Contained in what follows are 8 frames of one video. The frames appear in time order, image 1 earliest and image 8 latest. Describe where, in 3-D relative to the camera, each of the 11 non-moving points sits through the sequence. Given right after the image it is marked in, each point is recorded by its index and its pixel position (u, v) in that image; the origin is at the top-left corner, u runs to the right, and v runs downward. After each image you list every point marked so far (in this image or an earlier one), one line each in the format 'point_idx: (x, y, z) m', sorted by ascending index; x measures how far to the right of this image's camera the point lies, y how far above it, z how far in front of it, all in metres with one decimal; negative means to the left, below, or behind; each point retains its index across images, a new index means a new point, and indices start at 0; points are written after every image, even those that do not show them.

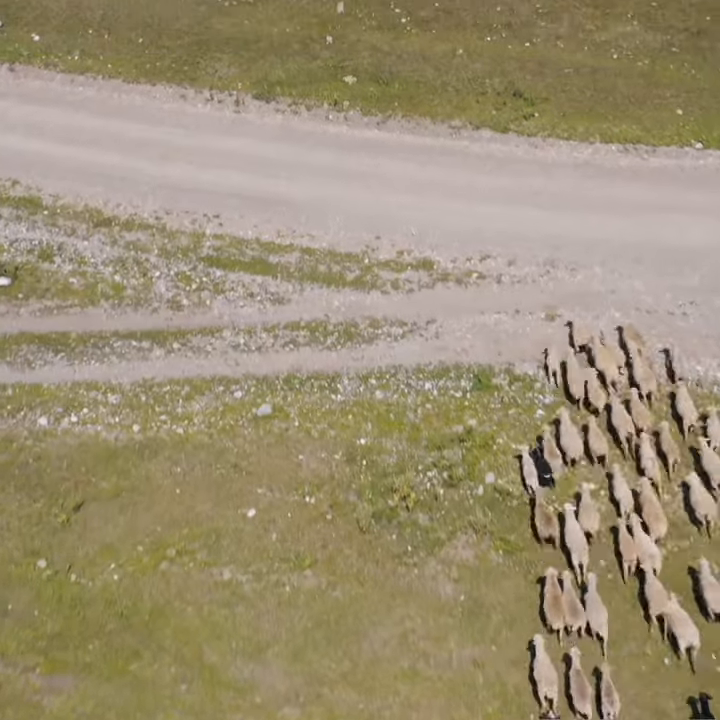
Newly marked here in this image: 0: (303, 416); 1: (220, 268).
0: (-1.0, -0.9, +17.2) m
1: (-2.7, +1.8, +19.7) m
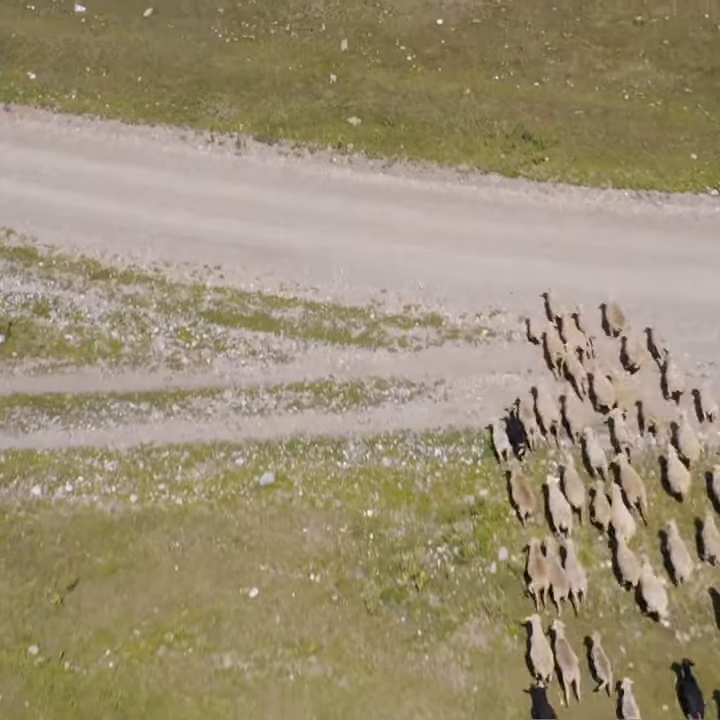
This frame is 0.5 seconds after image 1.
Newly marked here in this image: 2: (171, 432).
0: (-0.9, -2.0, +16.5) m
1: (-2.6, +0.7, +19.0) m
2: (-3.2, -1.2, +17.3) m
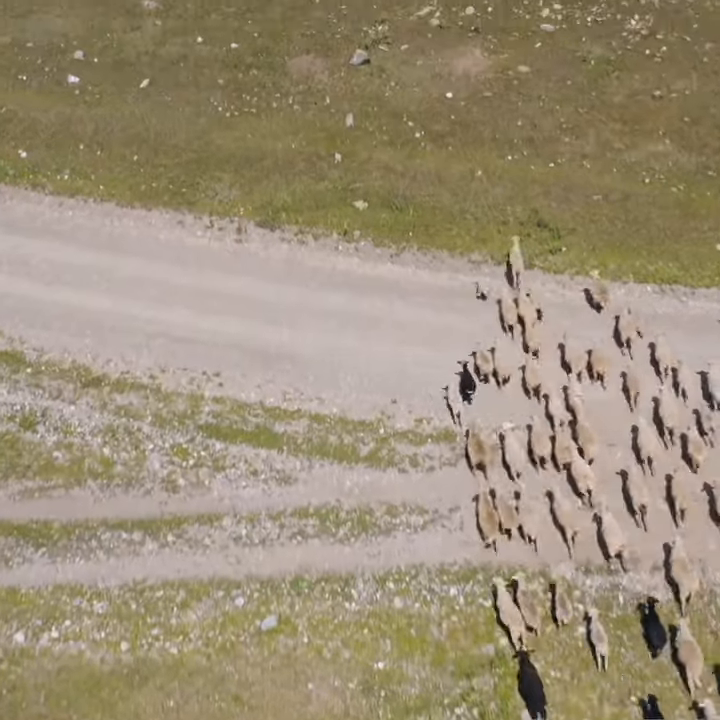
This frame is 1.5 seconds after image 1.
0: (-0.7, -4.0, +15.2) m
1: (-2.4, -1.4, +17.8) m
2: (-3.0, -3.2, +16.1) m
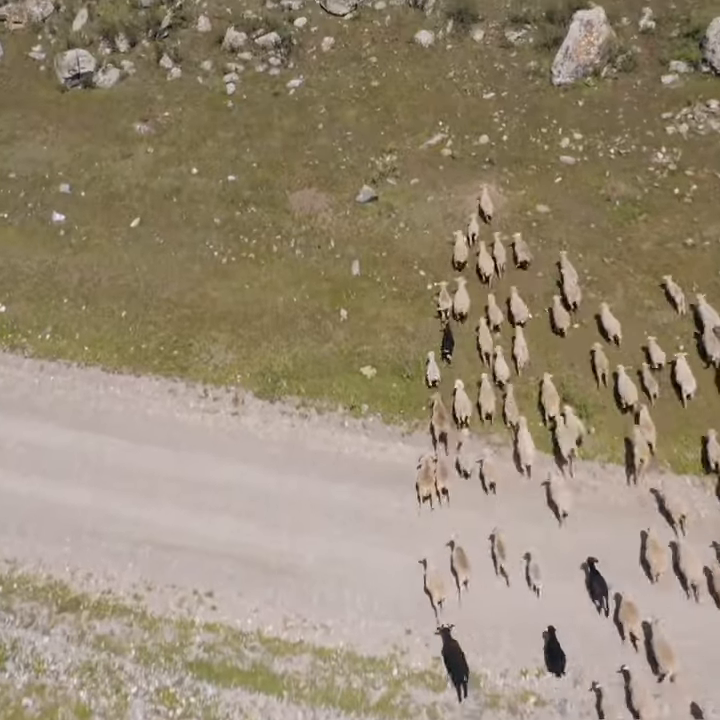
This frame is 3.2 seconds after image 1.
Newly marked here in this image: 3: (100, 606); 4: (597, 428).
0: (-0.5, -7.5, +13.1) m
1: (-2.3, -4.9, +15.8) m
2: (-2.9, -6.7, +14.0) m
3: (-4.2, -4.0, +16.7) m
4: (+4.5, -1.3, +19.5) m
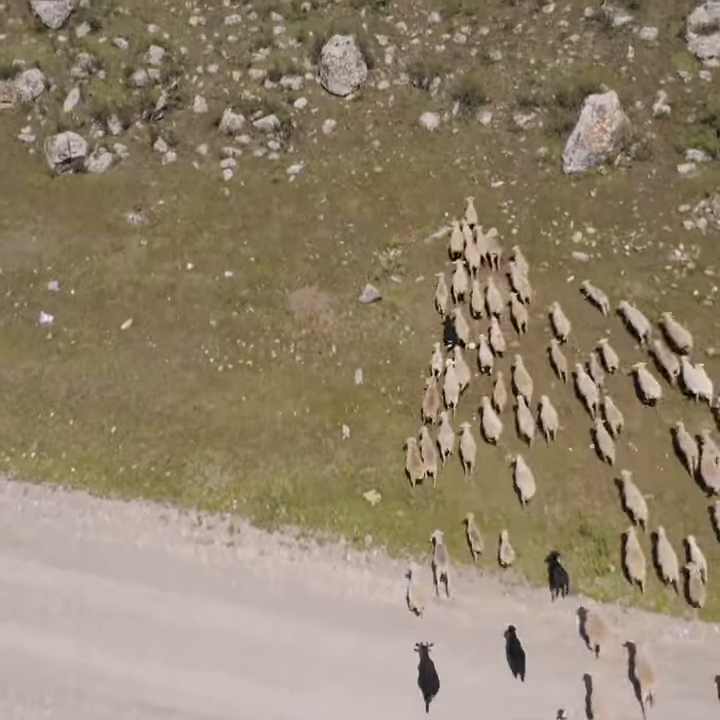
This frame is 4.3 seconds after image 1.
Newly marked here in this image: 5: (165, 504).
0: (-0.5, -9.7, +11.7) m
1: (-2.2, -7.2, +14.4) m
2: (-2.8, -9.0, +12.6) m
3: (-4.1, -6.3, +15.4) m
4: (+4.5, -3.7, +18.2) m
5: (-3.7, -2.8, +19.7) m
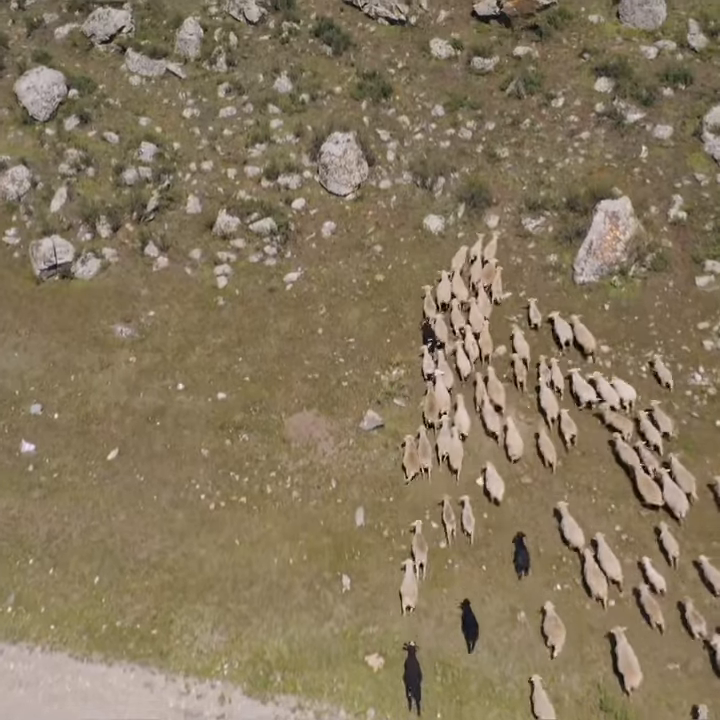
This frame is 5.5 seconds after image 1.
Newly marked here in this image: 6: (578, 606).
0: (-0.5, -12.3, +10.1) m
1: (-2.2, -9.8, +12.9) m
2: (-2.8, -11.6, +11.0) m
3: (-4.1, -8.9, +13.9) m
4: (+4.6, -6.4, +16.7) m
5: (-3.7, -5.5, +18.2) m
6: (+4.0, -4.5, +18.6) m
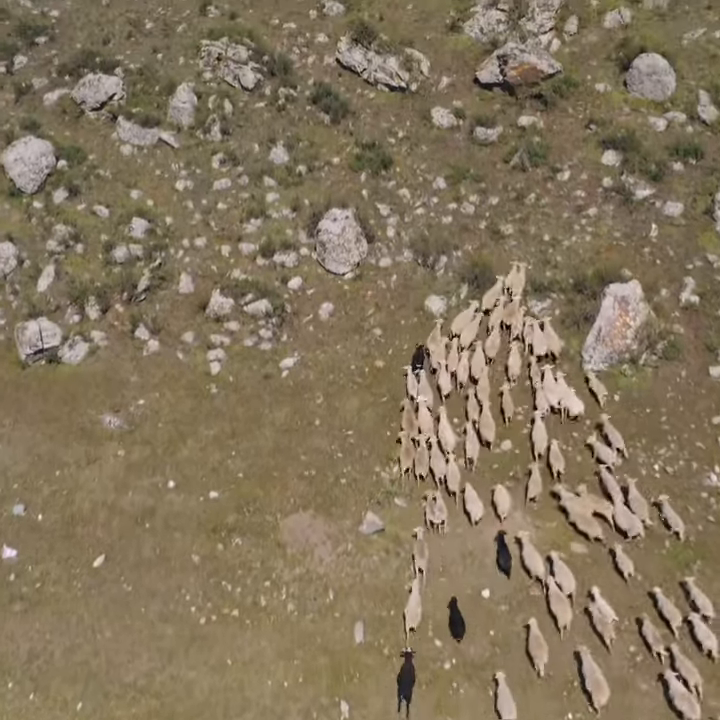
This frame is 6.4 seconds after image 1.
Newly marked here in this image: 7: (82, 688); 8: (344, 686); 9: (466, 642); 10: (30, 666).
0: (-0.5, -14.1, +8.9) m
1: (-2.2, -11.7, +11.7) m
2: (-2.8, -13.4, +9.8) m
3: (-4.1, -10.9, +12.7) m
4: (+4.6, -8.3, +15.6) m
5: (-3.7, -7.5, +17.1) m
6: (+4.0, -6.5, +17.5) m
7: (-5.0, -5.9, +18.5) m
8: (-0.3, -5.9, +18.5) m
9: (+2.0, -5.2, +19.0) m
10: (-6.1, -5.6, +18.8) m
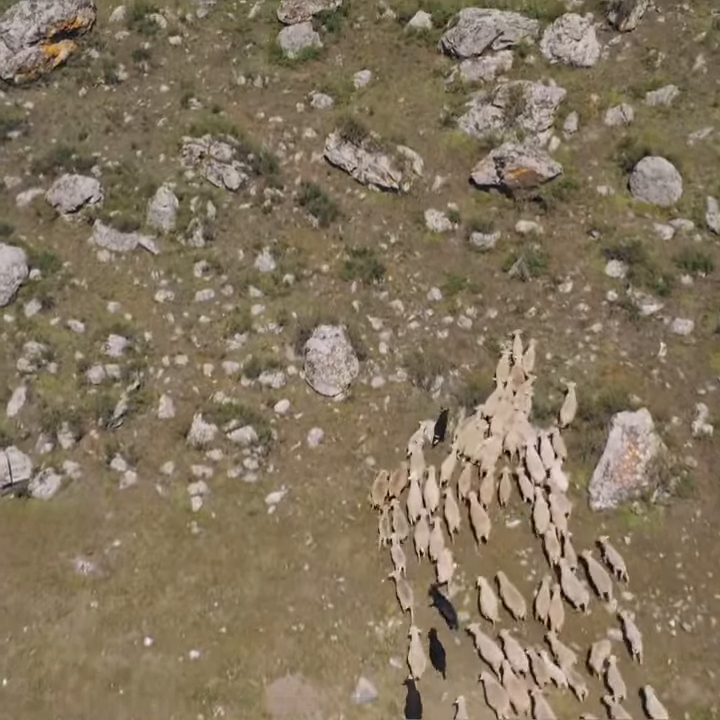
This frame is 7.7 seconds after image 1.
0: (-0.4, -16.7, +7.0) m
1: (-2.2, -14.4, +9.9) m
2: (-2.8, -16.1, +7.9) m
3: (-4.2, -13.6, +10.9) m
4: (+4.5, -11.0, +13.9) m
5: (-3.8, -10.3, +15.3) m
6: (+3.9, -9.3, +15.8) m
7: (-5.1, -8.8, +16.8) m
8: (-0.4, -8.7, +16.8) m
9: (+1.9, -8.1, +17.3) m
10: (-6.2, -8.5, +17.1) m
